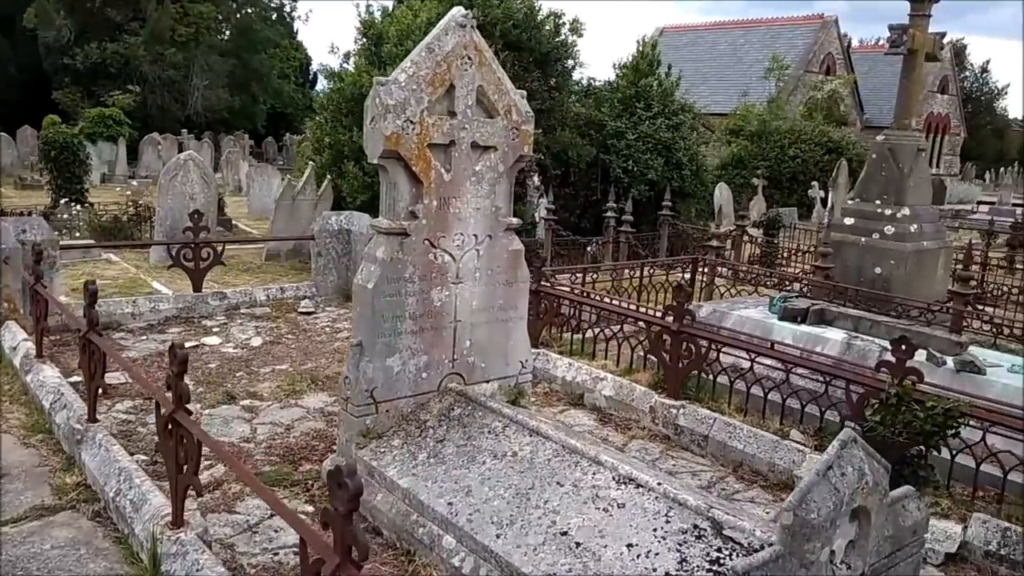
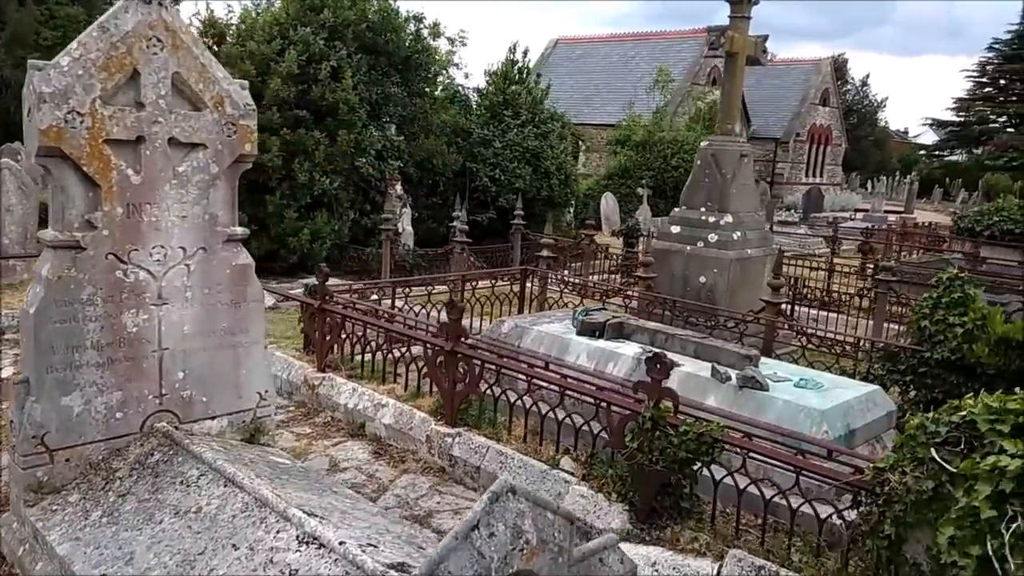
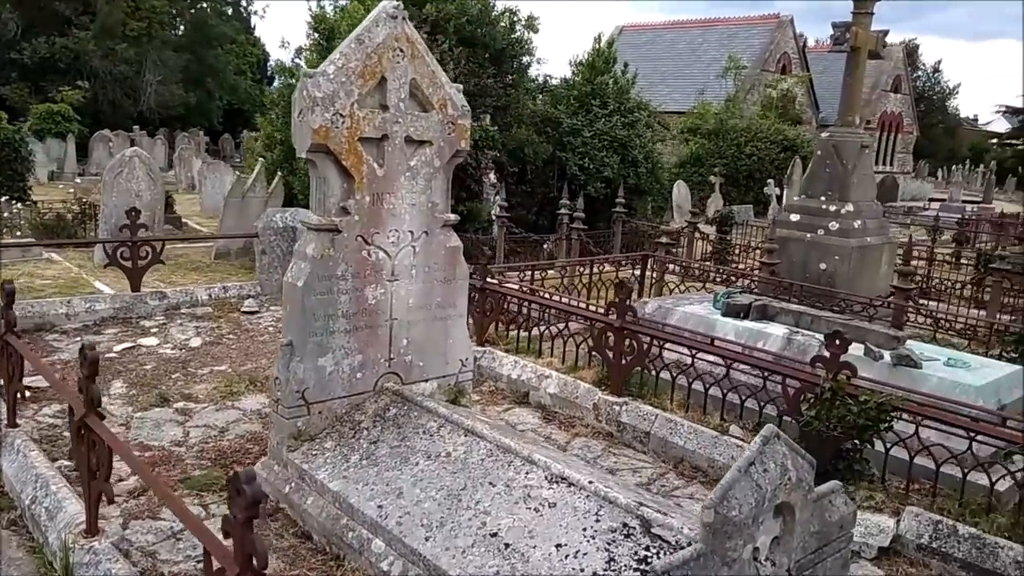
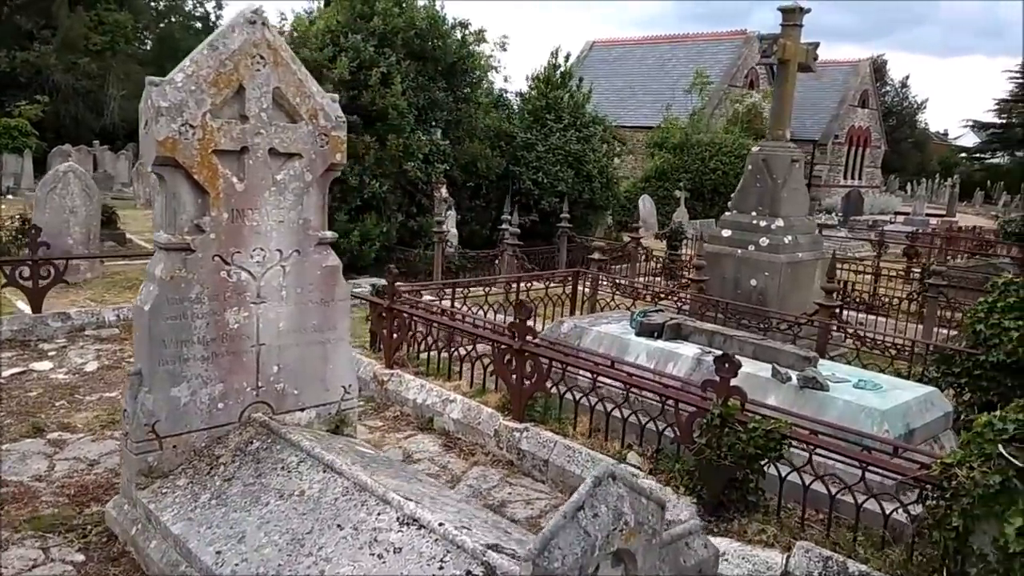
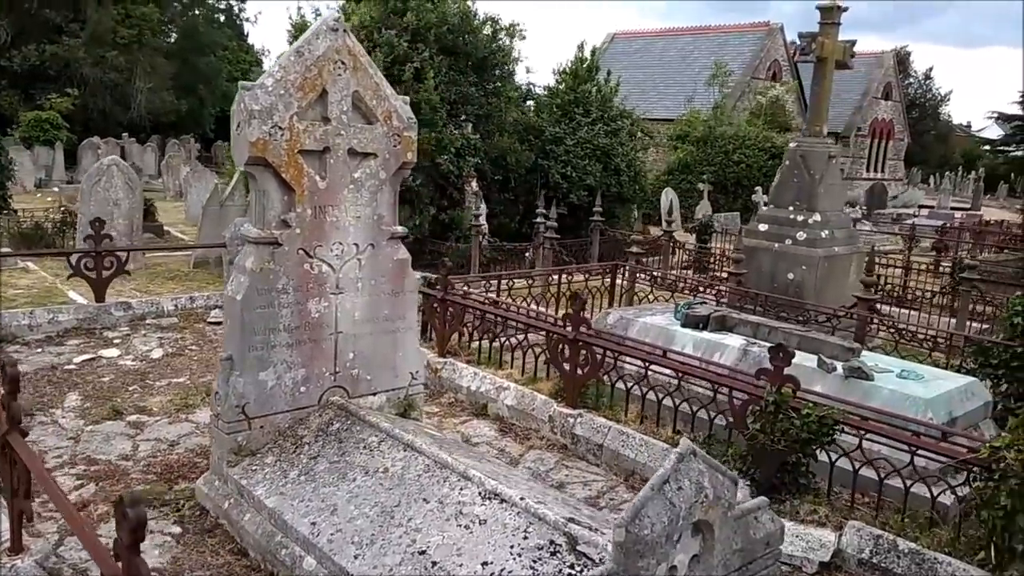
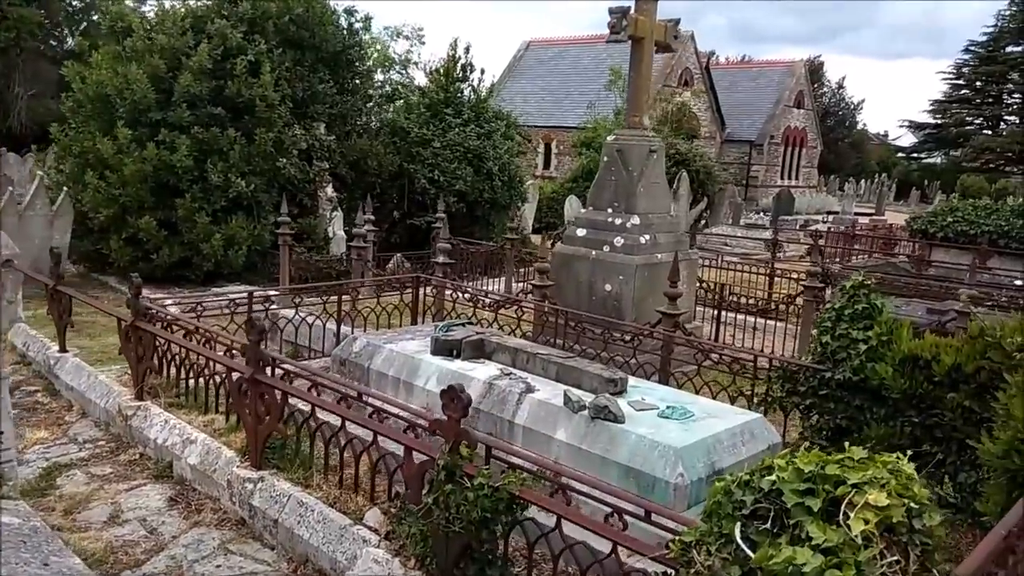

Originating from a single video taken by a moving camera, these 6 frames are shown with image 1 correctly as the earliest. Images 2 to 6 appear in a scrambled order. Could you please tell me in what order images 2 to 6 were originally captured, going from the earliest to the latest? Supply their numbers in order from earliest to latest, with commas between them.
3, 5, 4, 2, 6
